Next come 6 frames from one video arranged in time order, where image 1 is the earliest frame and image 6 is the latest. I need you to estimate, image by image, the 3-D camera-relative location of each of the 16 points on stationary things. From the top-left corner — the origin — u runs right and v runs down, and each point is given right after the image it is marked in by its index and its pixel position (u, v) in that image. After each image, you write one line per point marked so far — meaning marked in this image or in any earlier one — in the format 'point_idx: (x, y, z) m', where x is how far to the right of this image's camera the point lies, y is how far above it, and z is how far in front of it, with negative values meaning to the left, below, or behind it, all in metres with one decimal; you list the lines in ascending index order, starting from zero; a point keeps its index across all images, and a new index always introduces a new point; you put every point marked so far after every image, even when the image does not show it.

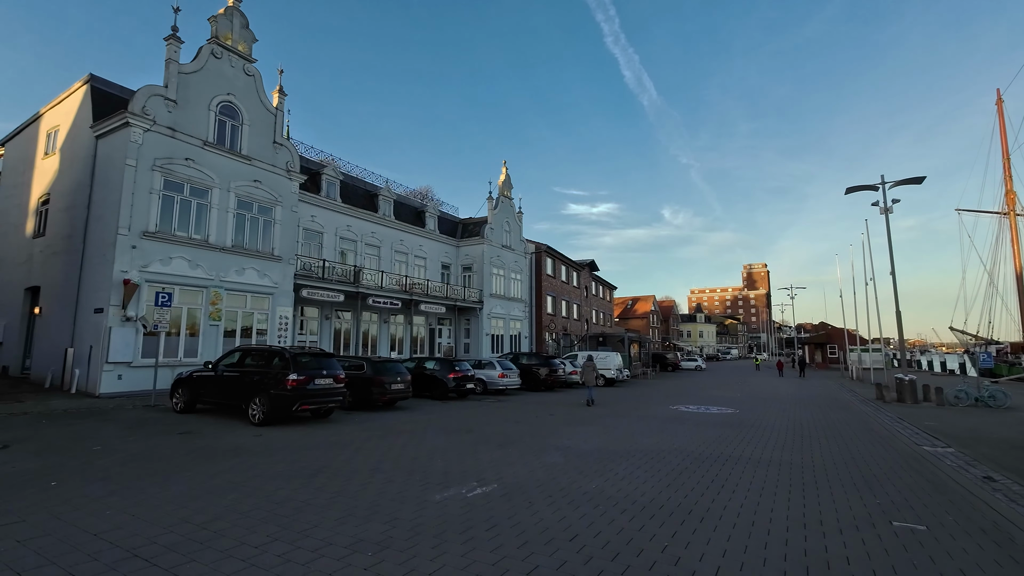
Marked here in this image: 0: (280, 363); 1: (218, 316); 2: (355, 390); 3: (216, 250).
0: (-5.2, -1.7, +11.0) m
1: (-10.2, -1.0, +17.1) m
2: (-4.4, -2.8, +13.7) m
3: (-10.3, +1.3, +17.2) m
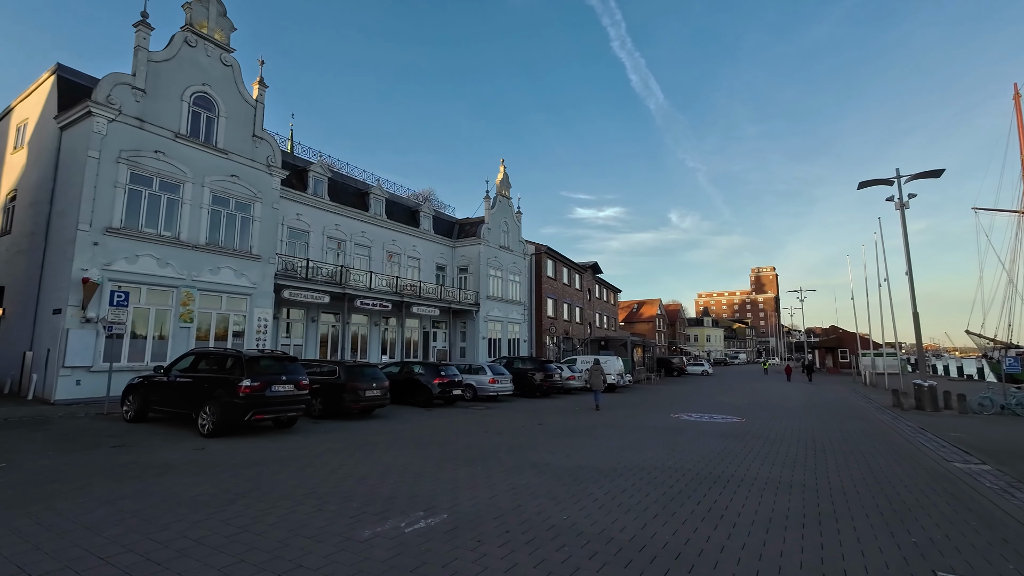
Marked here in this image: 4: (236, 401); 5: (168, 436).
0: (-5.7, -1.6, +9.9) m
1: (-10.6, -1.0, +16.2) m
2: (-4.8, -2.8, +12.6) m
3: (-10.7, +1.3, +16.3) m
4: (-5.4, -2.2, +9.5) m
5: (-6.7, -2.9, +9.5) m
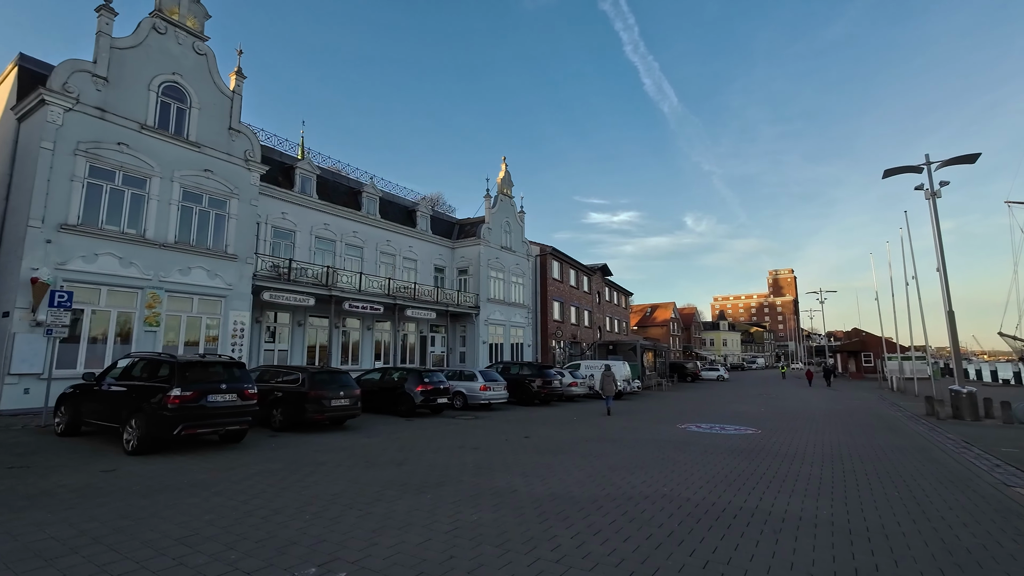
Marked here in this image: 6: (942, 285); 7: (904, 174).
0: (-6.2, -1.5, +8.7) m
1: (-10.9, -1.0, +15.1) m
2: (-5.2, -2.8, +11.4) m
3: (-11.1, +1.3, +15.2) m
4: (-5.9, -2.1, +8.3) m
5: (-7.2, -2.8, +8.3) m
6: (+16.7, +0.1, +19.1) m
7: (+14.9, +4.4, +18.9) m
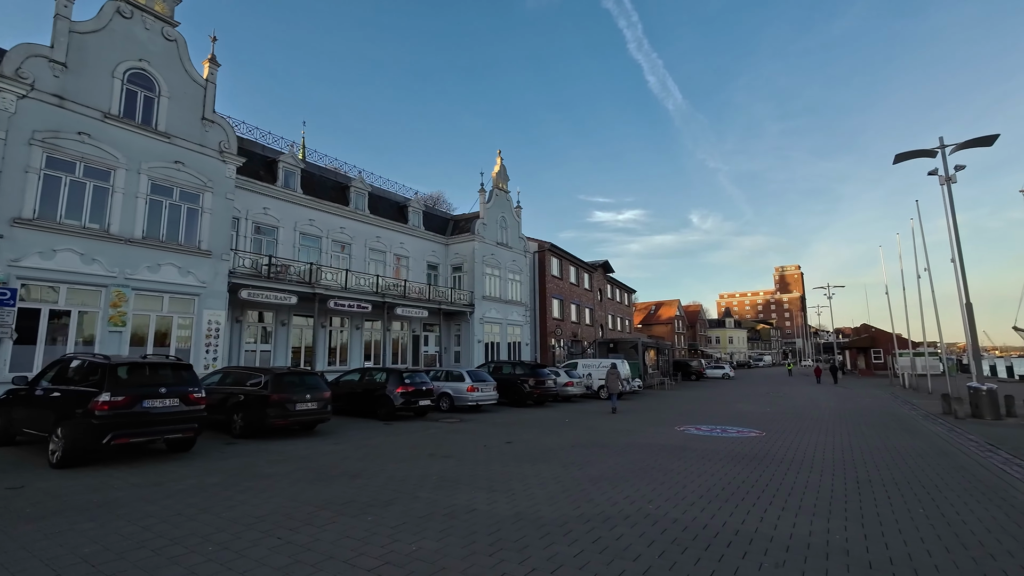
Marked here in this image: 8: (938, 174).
0: (-6.6, -1.4, +7.9) m
1: (-11.3, -1.0, +14.3) m
2: (-5.6, -2.6, +10.5) m
3: (-11.5, +1.3, +14.4) m
4: (-6.4, -2.0, +7.4) m
5: (-7.6, -2.7, +7.5) m
6: (+16.3, +0.4, +18.0) m
7: (+14.5, +4.7, +17.8) m
8: (+15.5, +4.1, +17.9) m
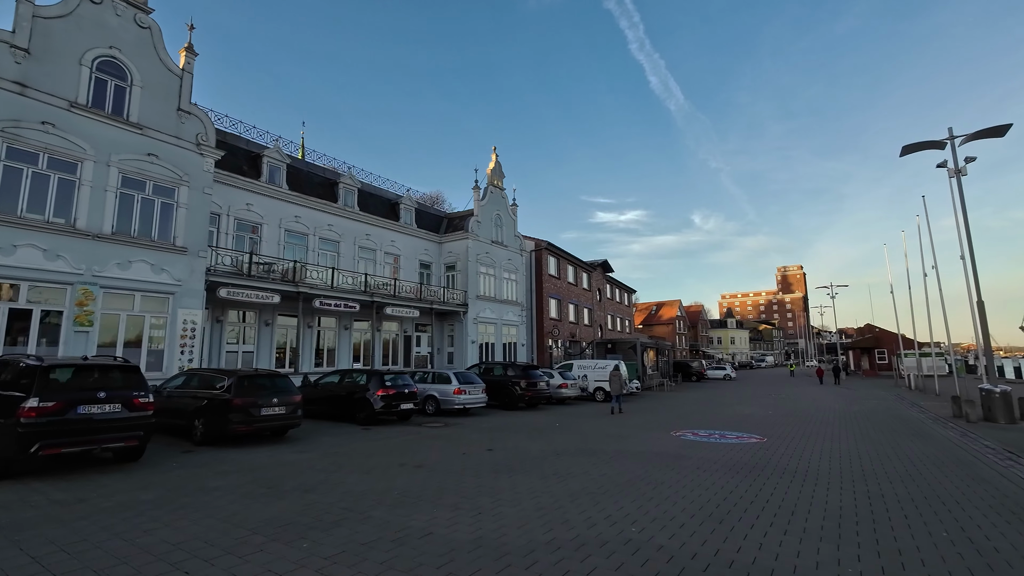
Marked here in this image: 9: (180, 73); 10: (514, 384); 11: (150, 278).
0: (-7.0, -1.4, +7.1) m
1: (-11.7, -0.9, +13.6) m
2: (-6.0, -2.6, +9.8) m
3: (-11.8, +1.4, +13.7) m
4: (-6.7, -1.9, +6.7) m
5: (-8.0, -2.6, +6.8) m
6: (+16.0, +0.5, +17.2) m
7: (+14.2, +4.8, +17.0) m
8: (+15.1, +4.2, +17.1) m
9: (-11.0, +7.1, +16.3) m
10: (+0.1, -3.6, +18.5) m
11: (-10.9, +0.3, +14.9) m
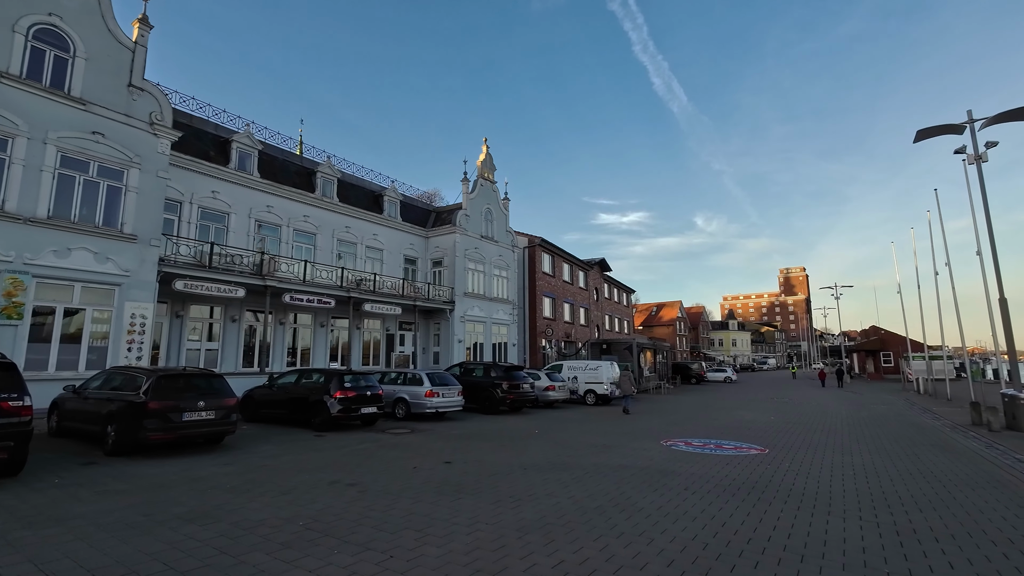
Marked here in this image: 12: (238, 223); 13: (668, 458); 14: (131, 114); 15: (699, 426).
0: (-7.7, -1.1, +5.8) m
1: (-12.3, -0.6, +12.3) m
2: (-6.7, -2.3, +8.4) m
3: (-12.5, +1.7, +12.4) m
4: (-7.4, -1.7, +5.4) m
5: (-8.7, -2.4, +5.4) m
6: (+15.4, +0.6, +15.8) m
7: (+13.6, +4.9, +15.6) m
8: (+14.5, +4.4, +15.8) m
9: (-11.6, +7.4, +15.0) m
10: (-0.6, -3.4, +17.1) m
11: (-11.6, +0.6, +13.6) m
12: (-10.7, +2.5, +19.2) m
13: (+3.1, -3.3, +9.8) m
14: (-11.4, +5.2, +14.7) m
15: (+5.8, -4.3, +15.2) m
